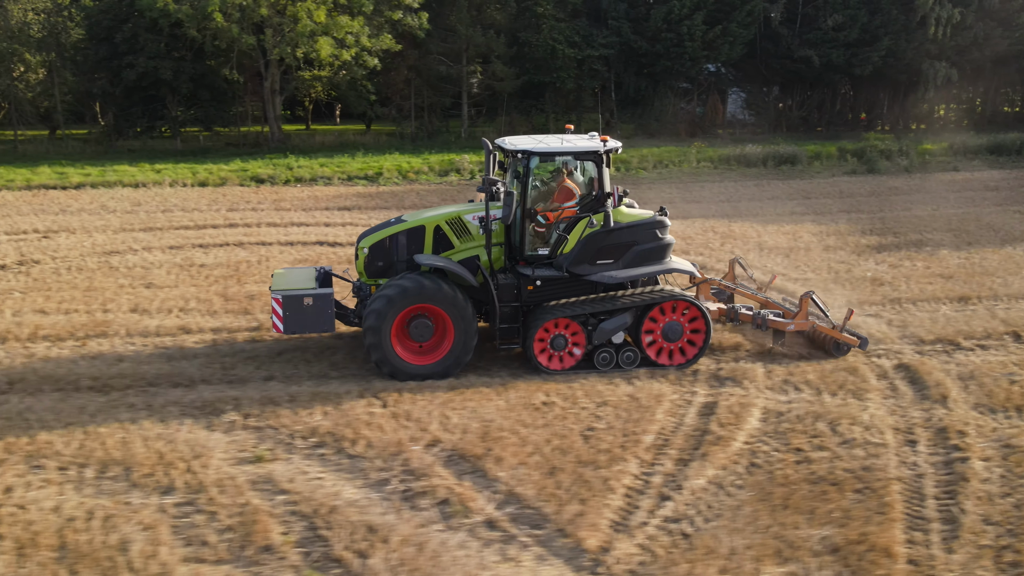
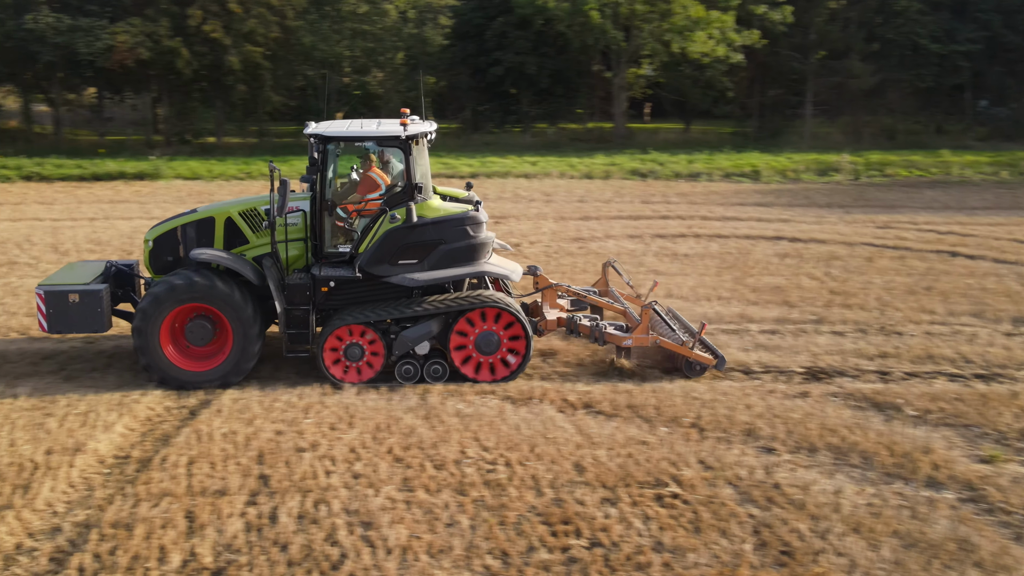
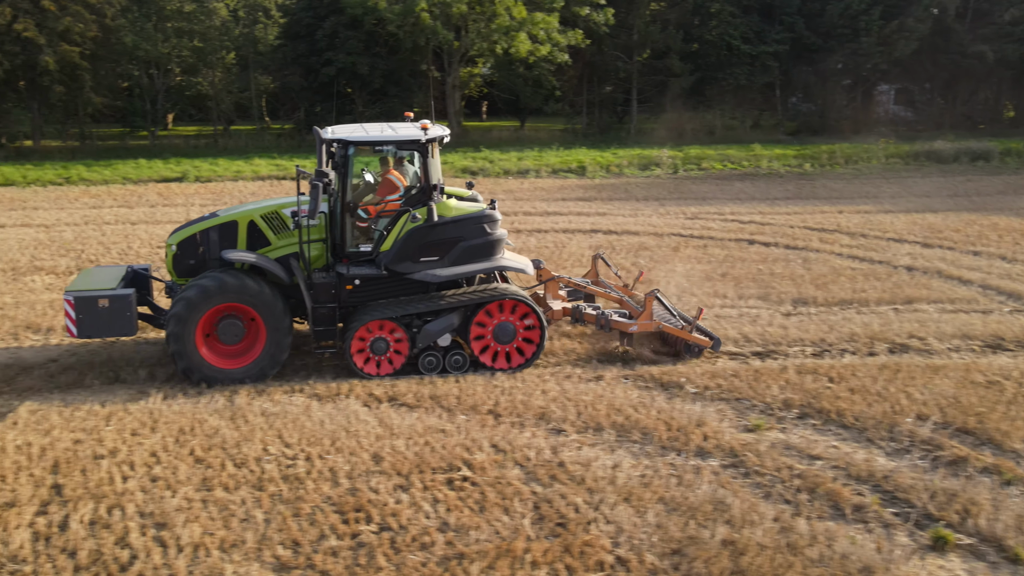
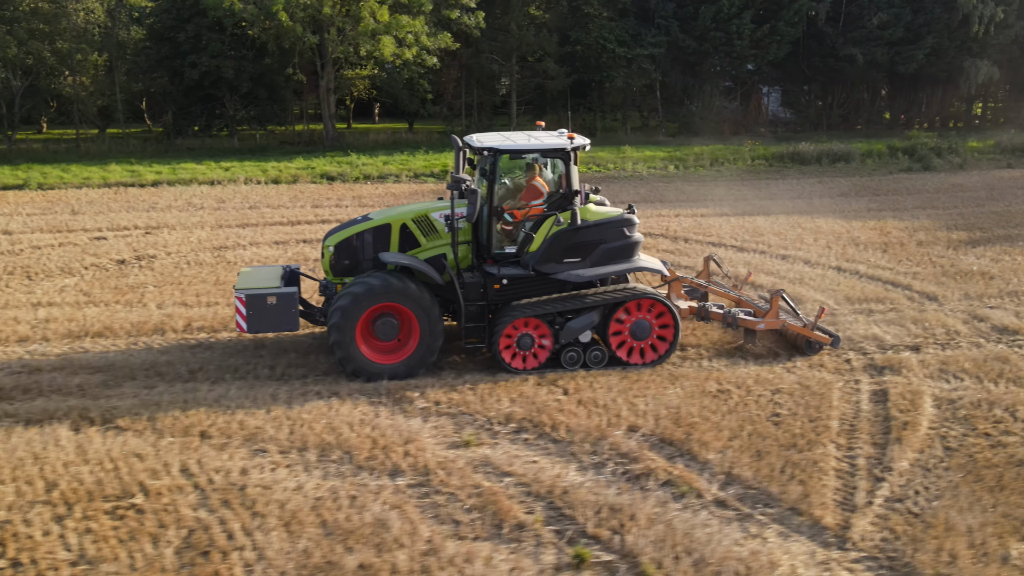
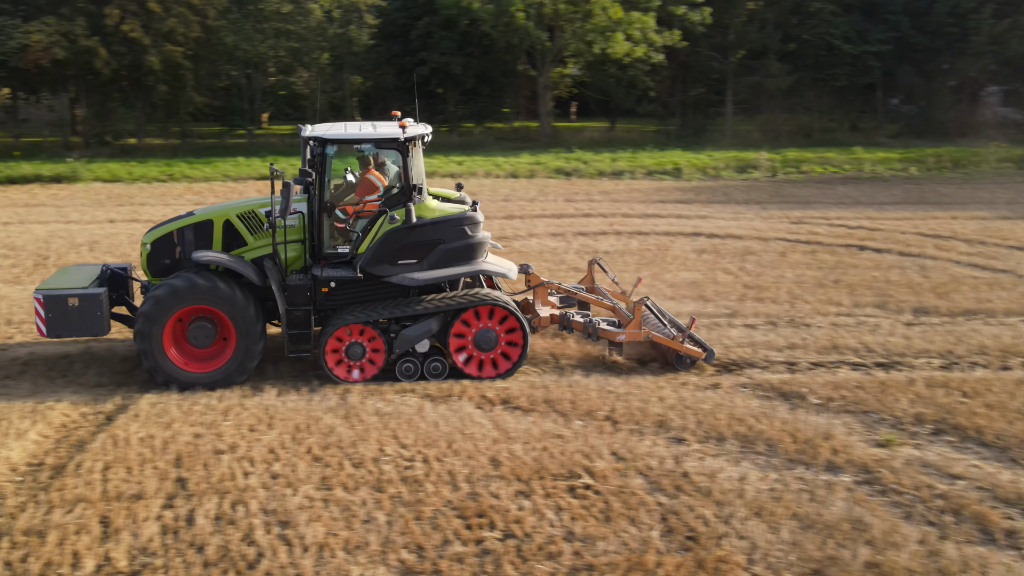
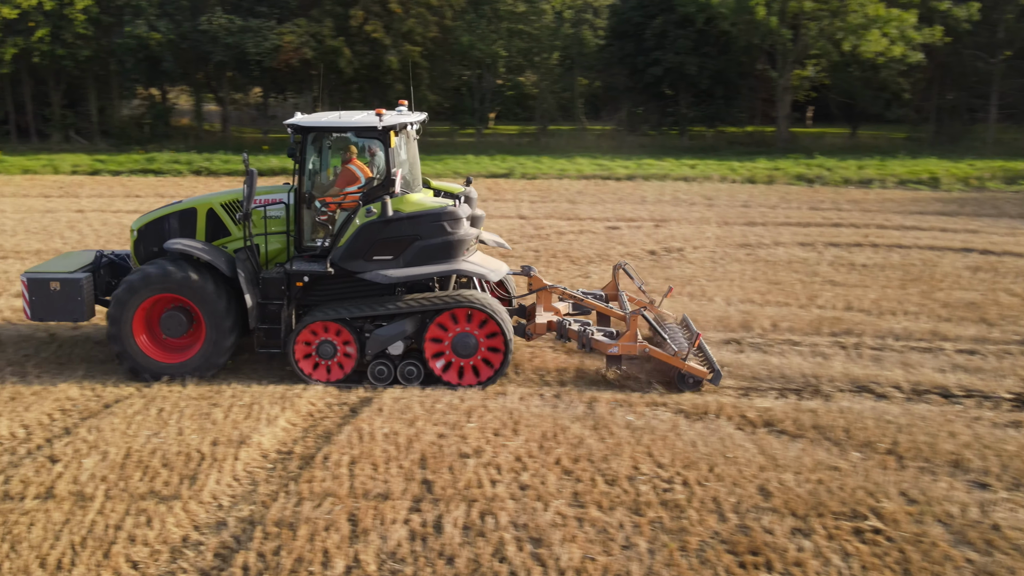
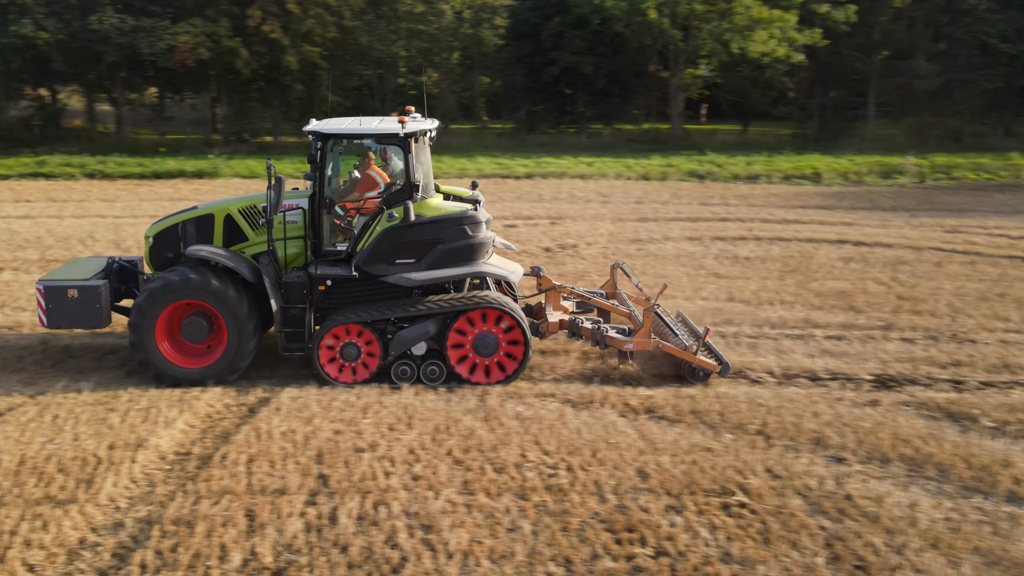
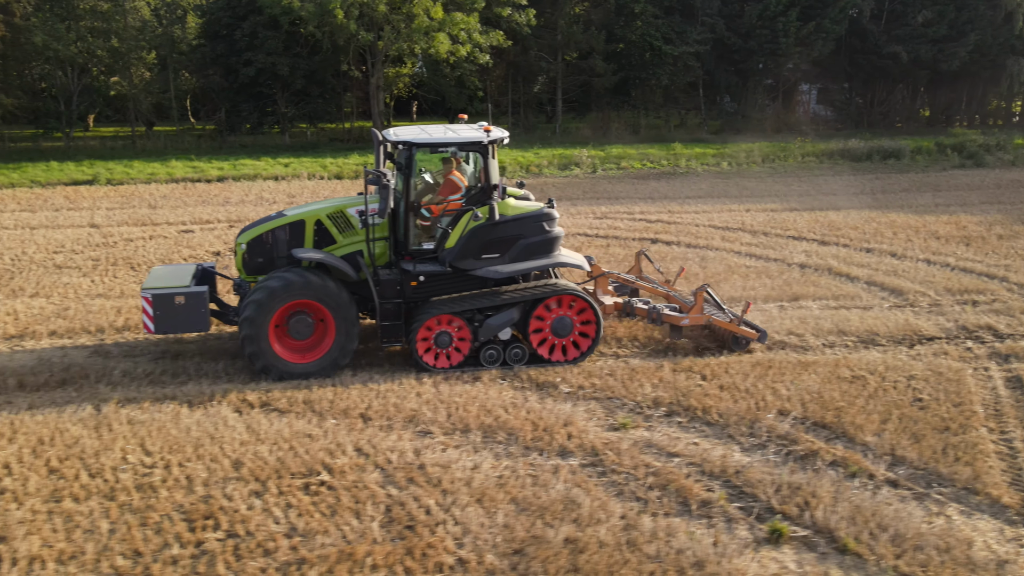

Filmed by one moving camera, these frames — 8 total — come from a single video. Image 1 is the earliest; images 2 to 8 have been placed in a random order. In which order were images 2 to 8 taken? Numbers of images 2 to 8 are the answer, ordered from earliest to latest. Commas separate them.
4, 8, 3, 5, 2, 7, 6
